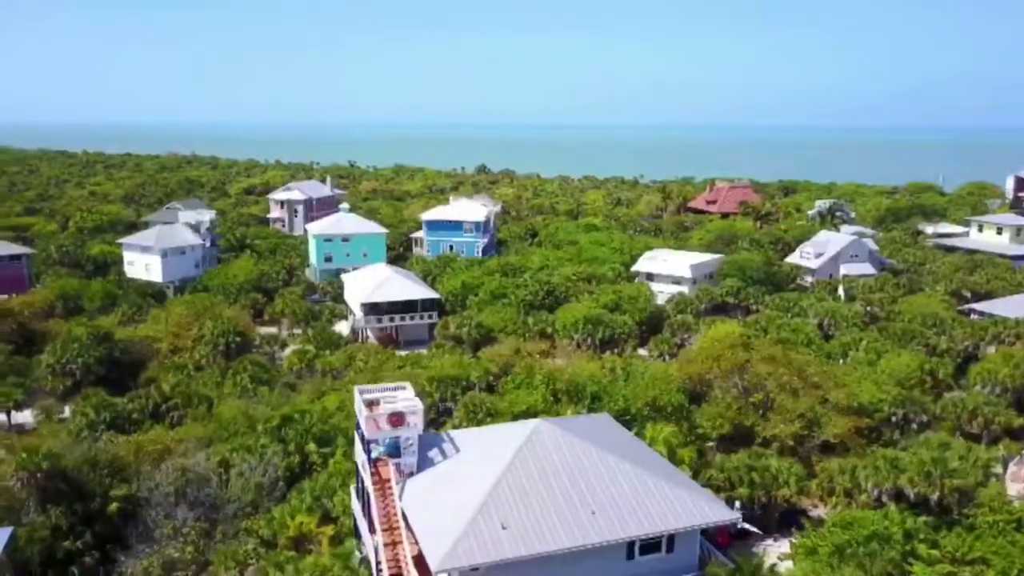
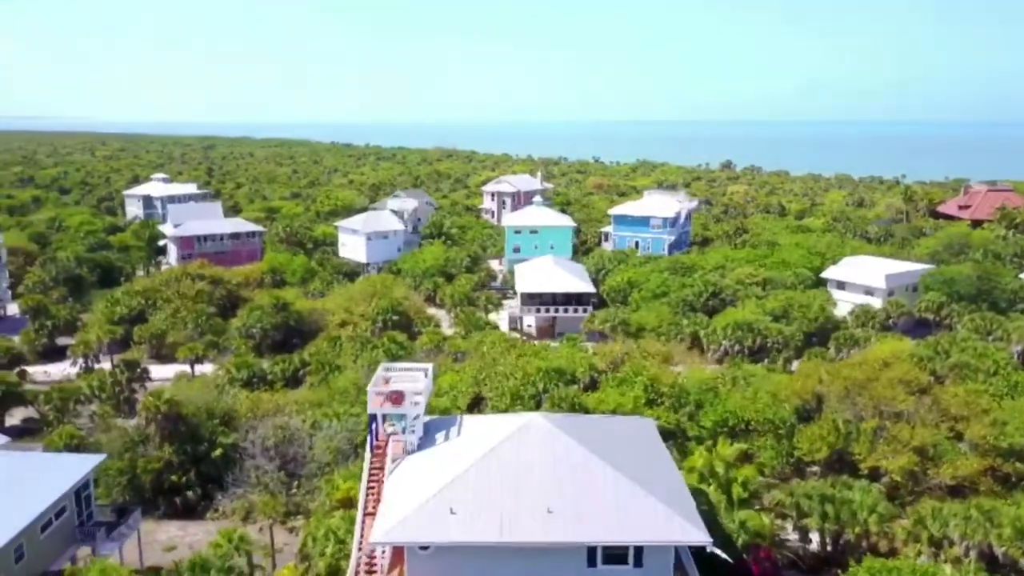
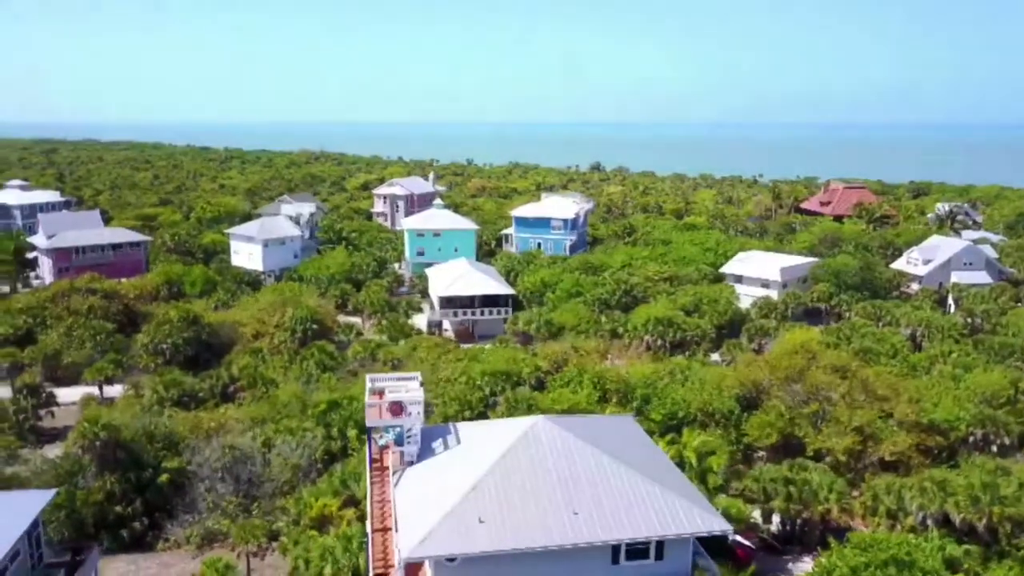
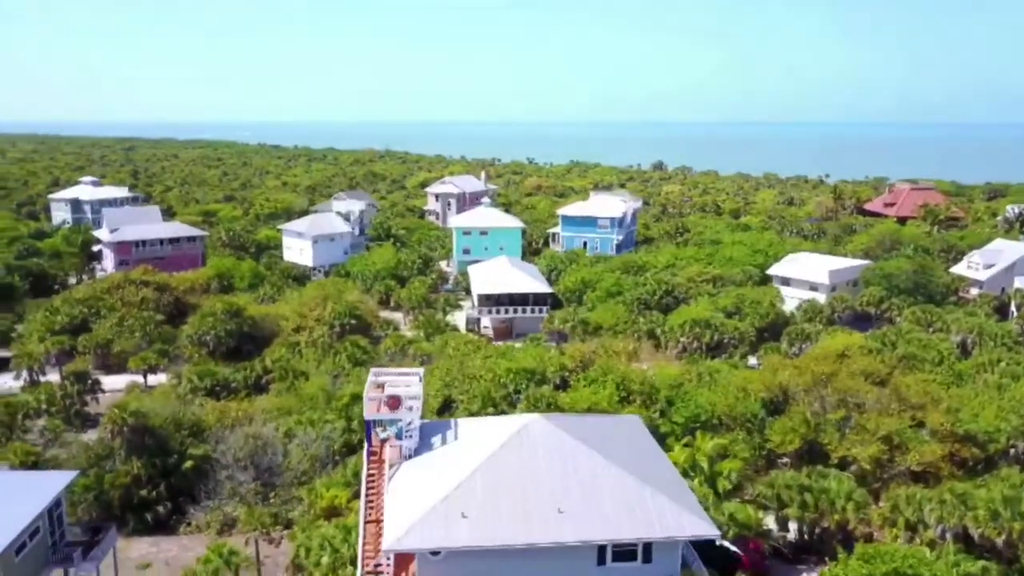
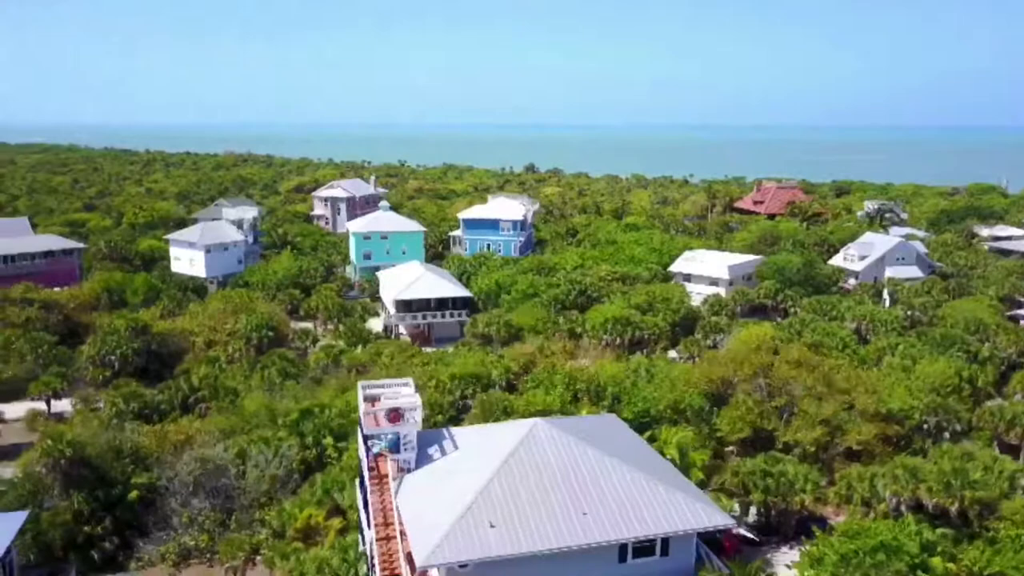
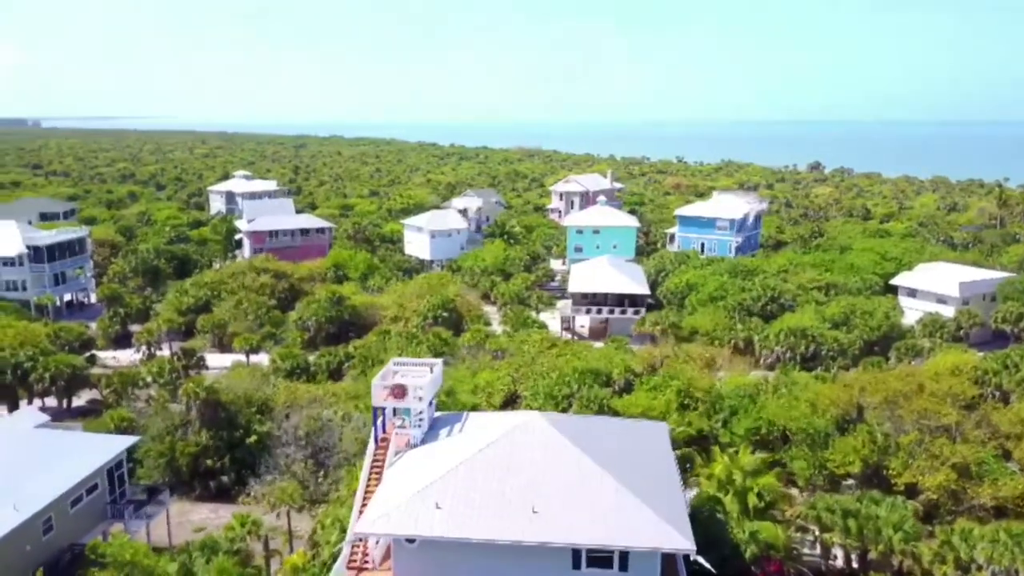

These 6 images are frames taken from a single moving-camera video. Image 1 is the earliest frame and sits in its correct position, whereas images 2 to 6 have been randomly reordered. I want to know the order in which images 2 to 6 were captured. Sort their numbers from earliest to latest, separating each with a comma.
5, 3, 4, 2, 6
